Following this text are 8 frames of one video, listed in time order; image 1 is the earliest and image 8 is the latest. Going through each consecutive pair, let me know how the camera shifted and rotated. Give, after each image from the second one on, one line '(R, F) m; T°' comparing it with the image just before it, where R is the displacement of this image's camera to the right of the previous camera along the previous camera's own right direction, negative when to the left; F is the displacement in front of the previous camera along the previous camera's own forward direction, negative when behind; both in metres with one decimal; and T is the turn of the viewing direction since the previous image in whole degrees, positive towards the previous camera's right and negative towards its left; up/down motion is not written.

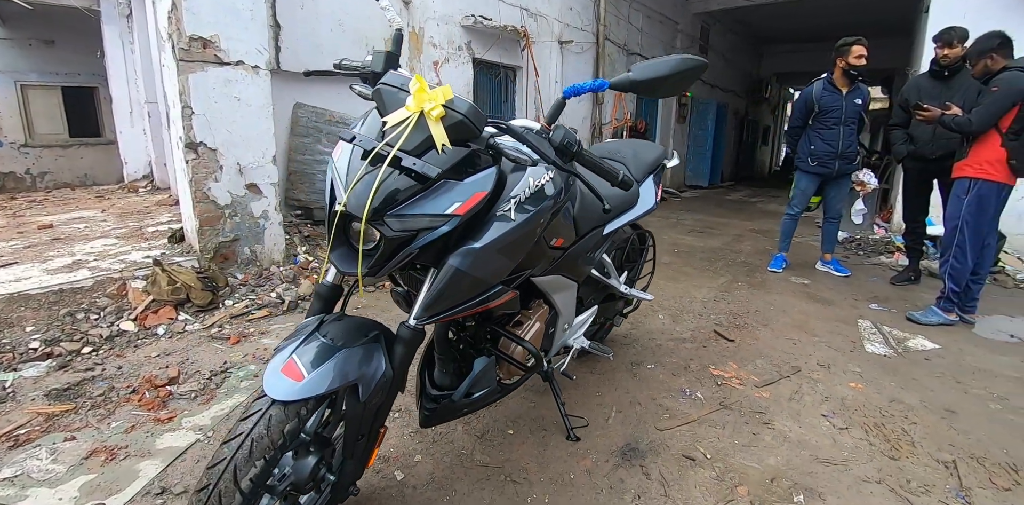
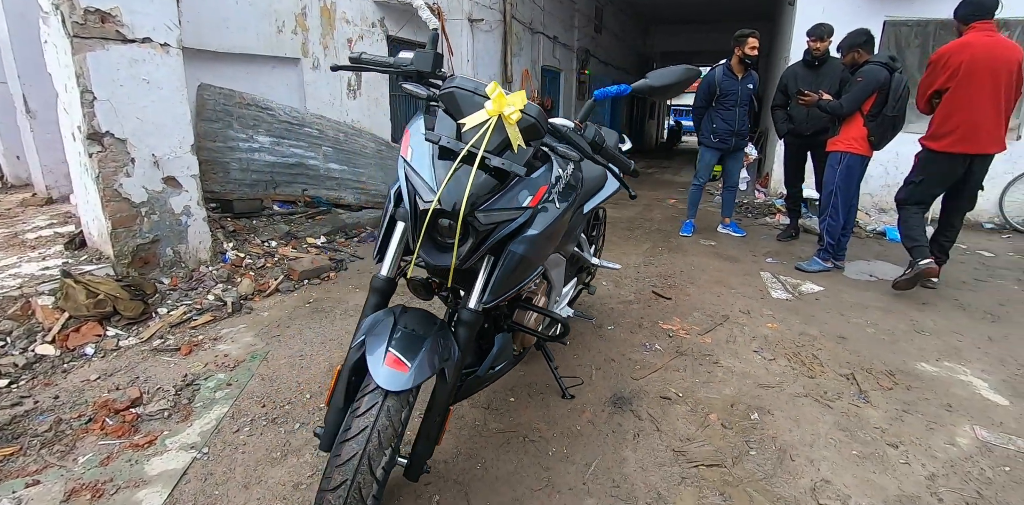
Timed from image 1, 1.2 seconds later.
(-0.5, -0.1) m; +14°
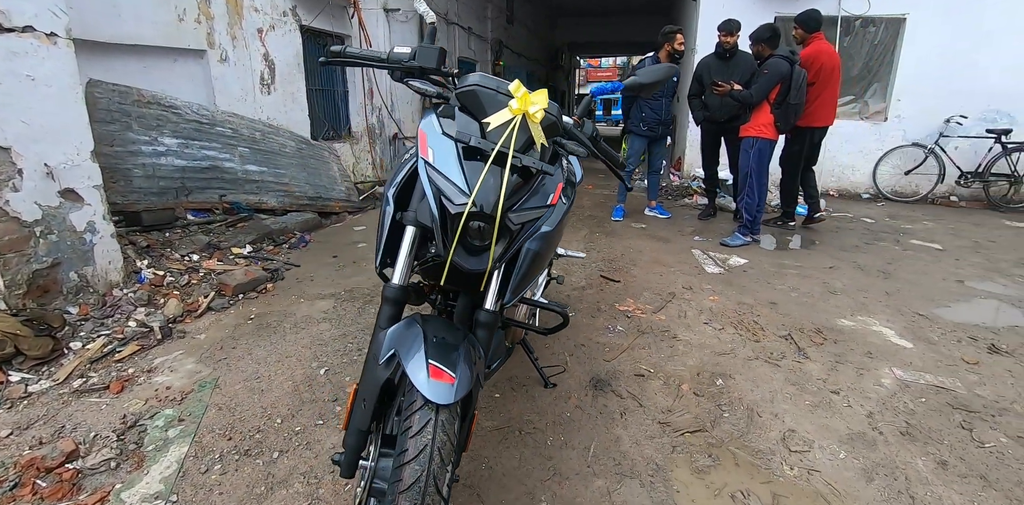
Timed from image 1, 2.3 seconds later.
(-0.3, 0.0) m; +11°
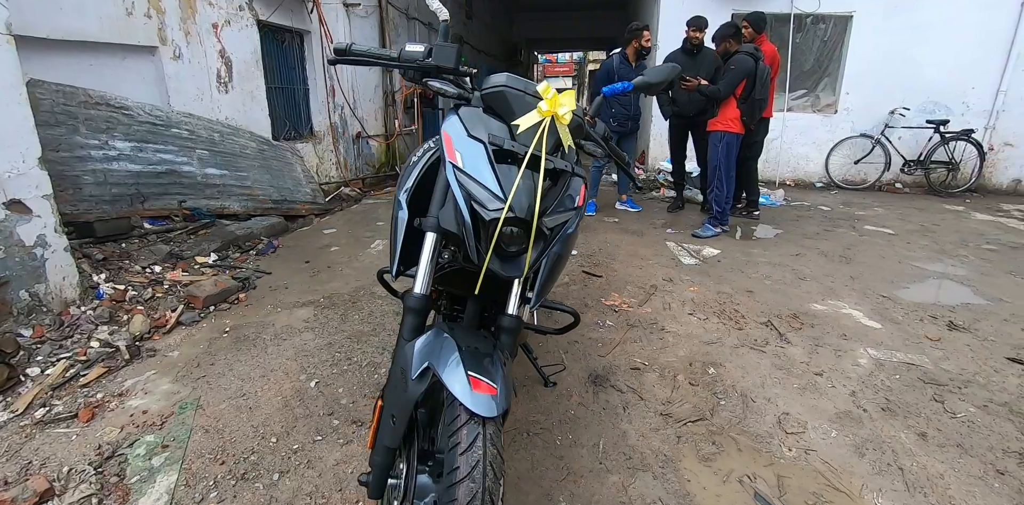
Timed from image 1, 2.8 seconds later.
(-0.2, 0.0) m; +5°
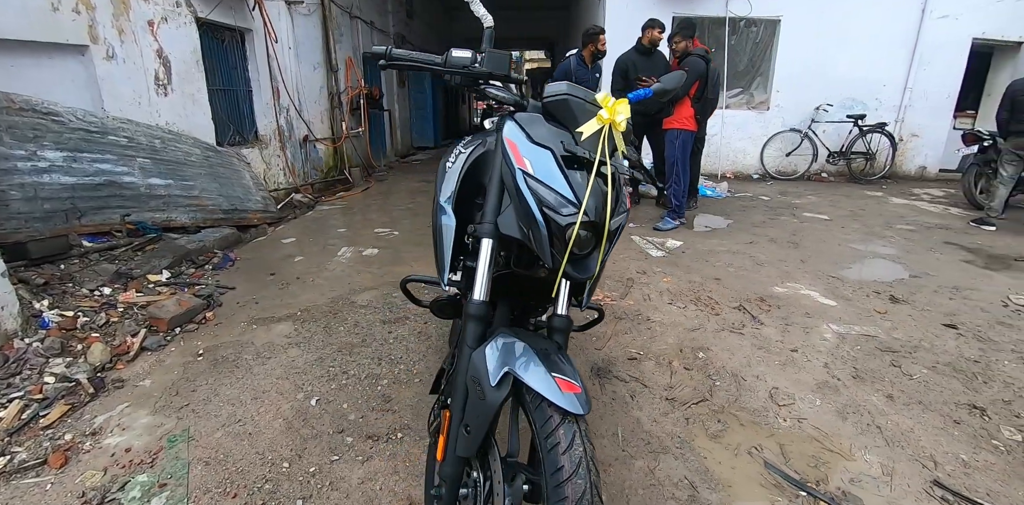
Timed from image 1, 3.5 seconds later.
(-0.4, 0.0) m; +8°
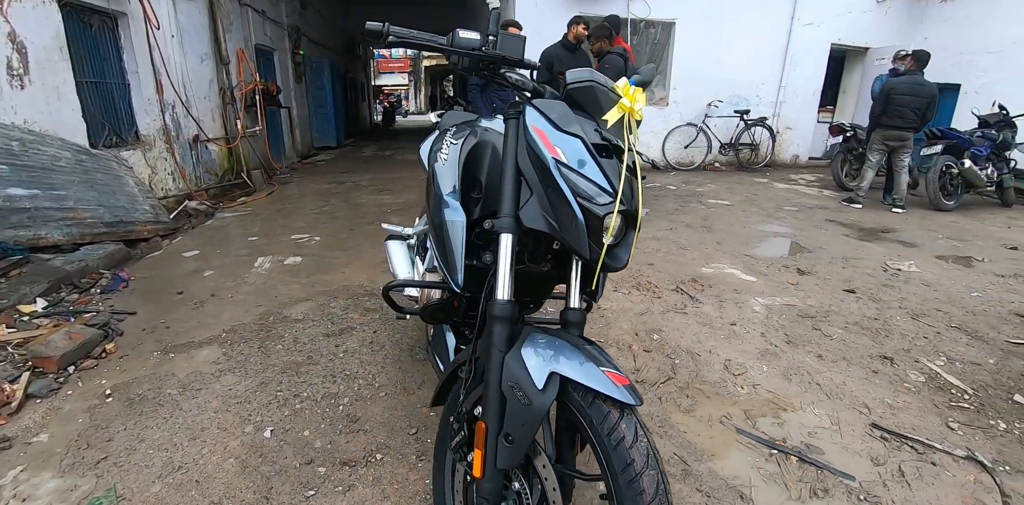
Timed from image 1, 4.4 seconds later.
(-0.3, +0.1) m; +12°
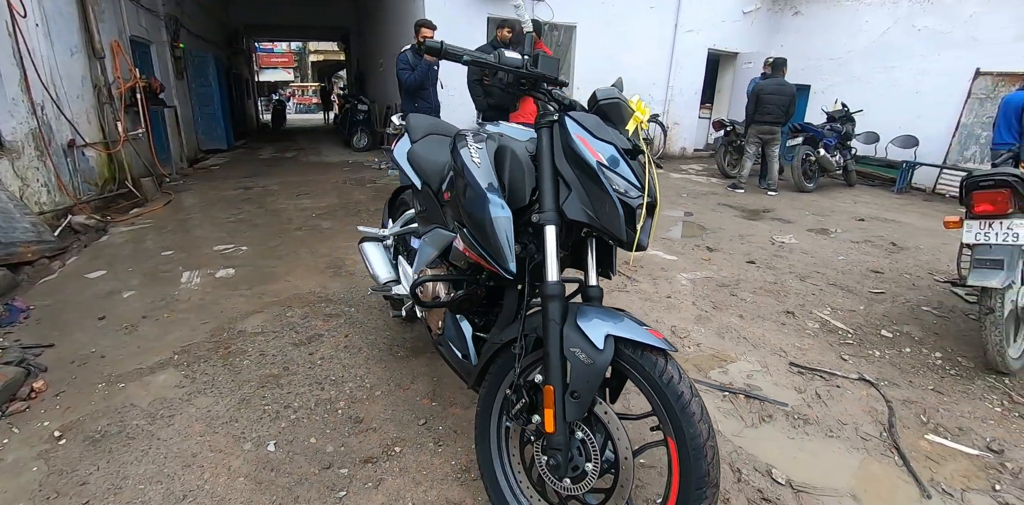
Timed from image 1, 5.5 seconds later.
(-0.5, -0.1) m; +13°
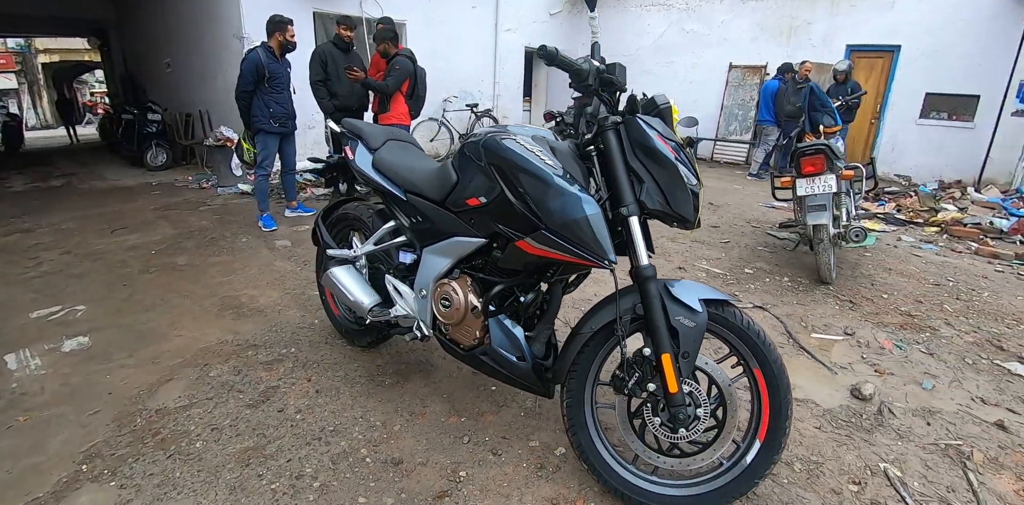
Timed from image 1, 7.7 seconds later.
(-0.9, +0.2) m; +24°
